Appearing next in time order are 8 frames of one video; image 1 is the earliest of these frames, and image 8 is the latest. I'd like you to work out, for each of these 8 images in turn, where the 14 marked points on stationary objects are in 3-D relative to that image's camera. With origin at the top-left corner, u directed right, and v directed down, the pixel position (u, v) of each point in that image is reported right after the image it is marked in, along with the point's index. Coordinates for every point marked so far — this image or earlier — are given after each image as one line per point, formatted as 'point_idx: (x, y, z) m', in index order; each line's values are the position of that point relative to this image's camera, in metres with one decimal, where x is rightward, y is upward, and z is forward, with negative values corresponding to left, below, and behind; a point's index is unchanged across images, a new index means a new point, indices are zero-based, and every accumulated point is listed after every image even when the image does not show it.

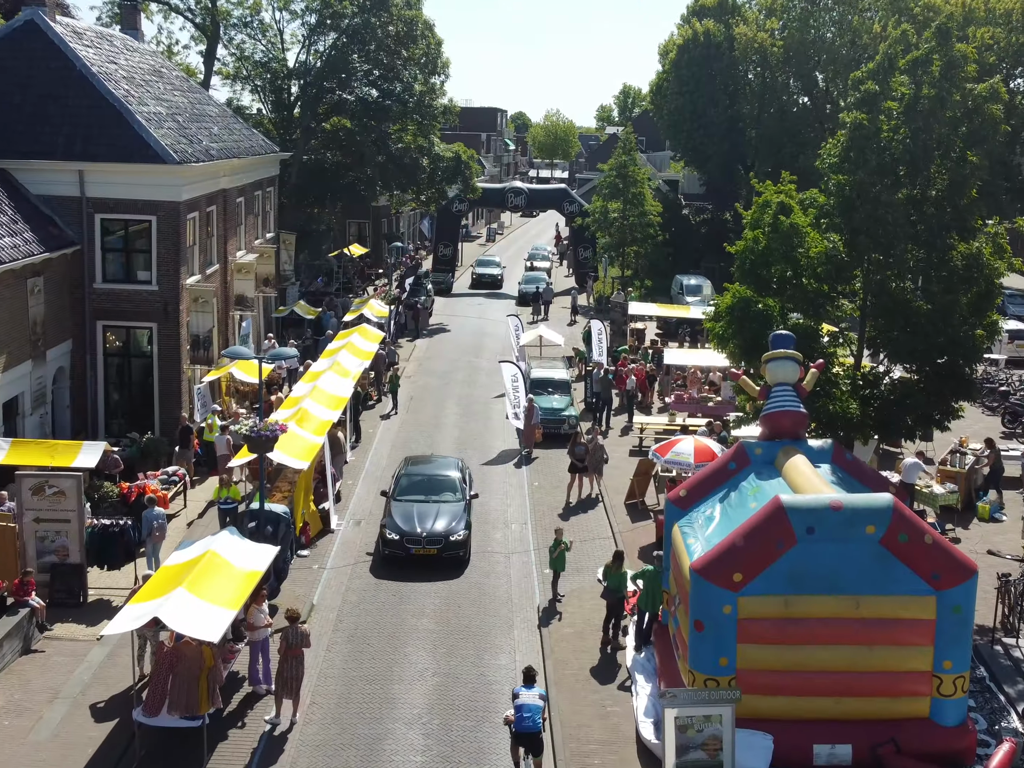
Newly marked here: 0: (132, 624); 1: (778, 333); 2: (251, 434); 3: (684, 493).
0: (-4.1, -2.6, +12.6) m
1: (+3.5, +0.7, +15.5) m
2: (-3.7, -0.7, +16.5) m
3: (+2.2, -1.4, +14.8) m
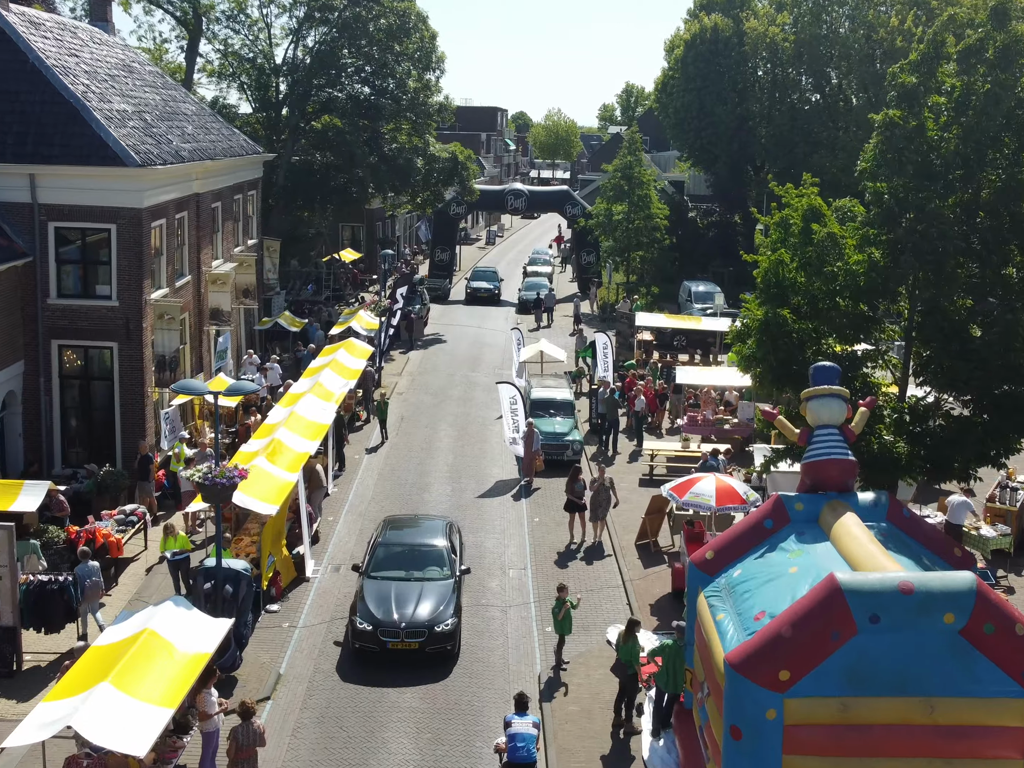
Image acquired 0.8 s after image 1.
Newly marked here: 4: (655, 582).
0: (-4.2, -3.1, +10.3) m
1: (+3.5, +0.2, +13.2) m
2: (-3.8, -1.2, +14.2) m
3: (+2.1, -1.8, +12.5) m
4: (+2.3, -3.1, +18.4) m
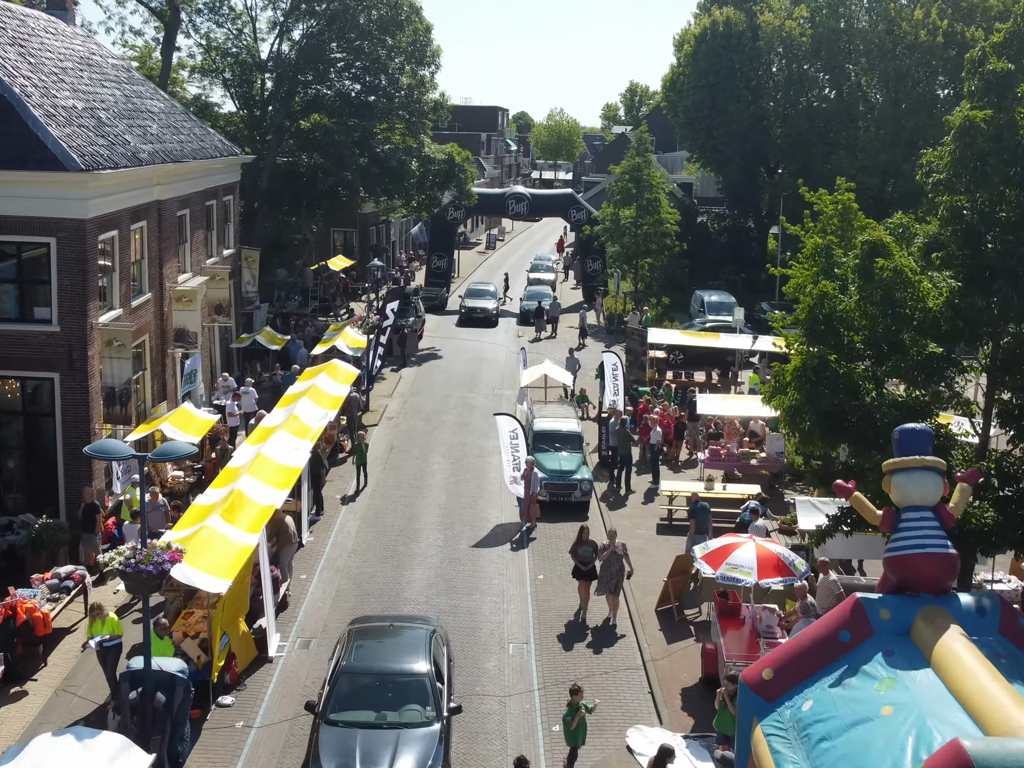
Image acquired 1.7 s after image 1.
0: (-4.2, -3.7, +7.5) m
1: (+3.5, -0.4, +10.3) m
2: (-3.8, -1.8, +11.4) m
3: (+2.1, -2.4, +9.7) m
4: (+2.3, -3.7, +15.6) m
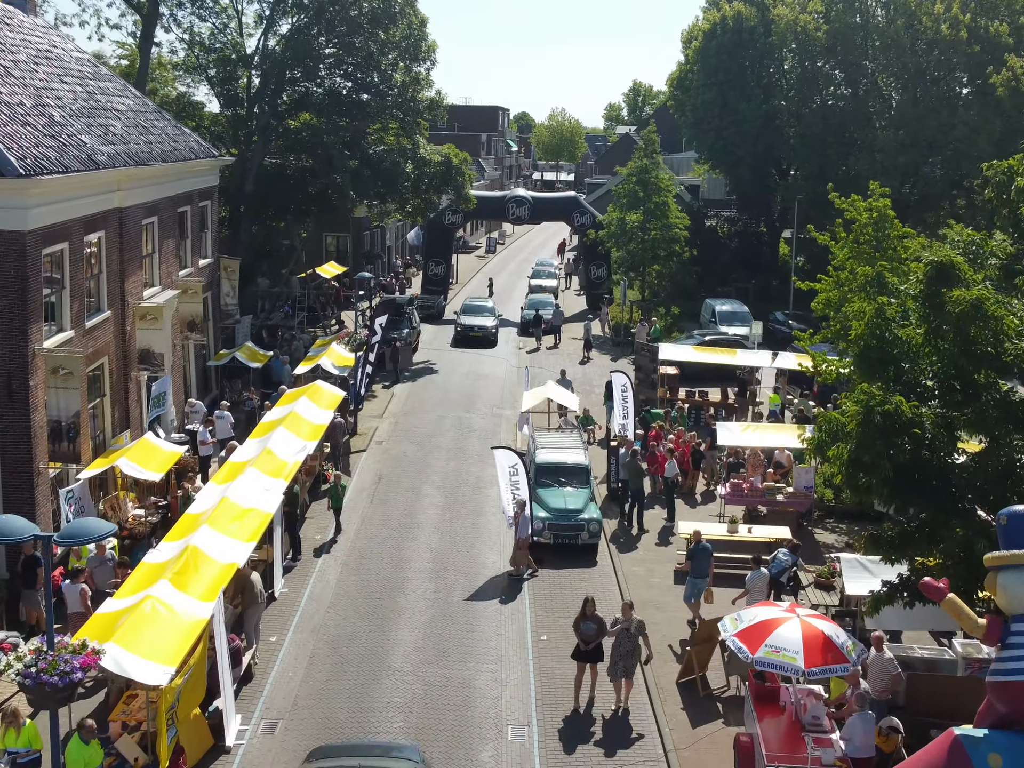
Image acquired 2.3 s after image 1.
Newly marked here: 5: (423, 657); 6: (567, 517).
0: (-4.2, -4.2, +5.2) m
1: (+3.5, -0.9, +8.0) m
2: (-3.8, -2.3, +9.1) m
3: (+2.1, -2.9, +7.4) m
4: (+2.3, -4.2, +13.3) m
5: (-1.2, -3.7, +15.9) m
6: (+0.9, -2.2, +19.7) m
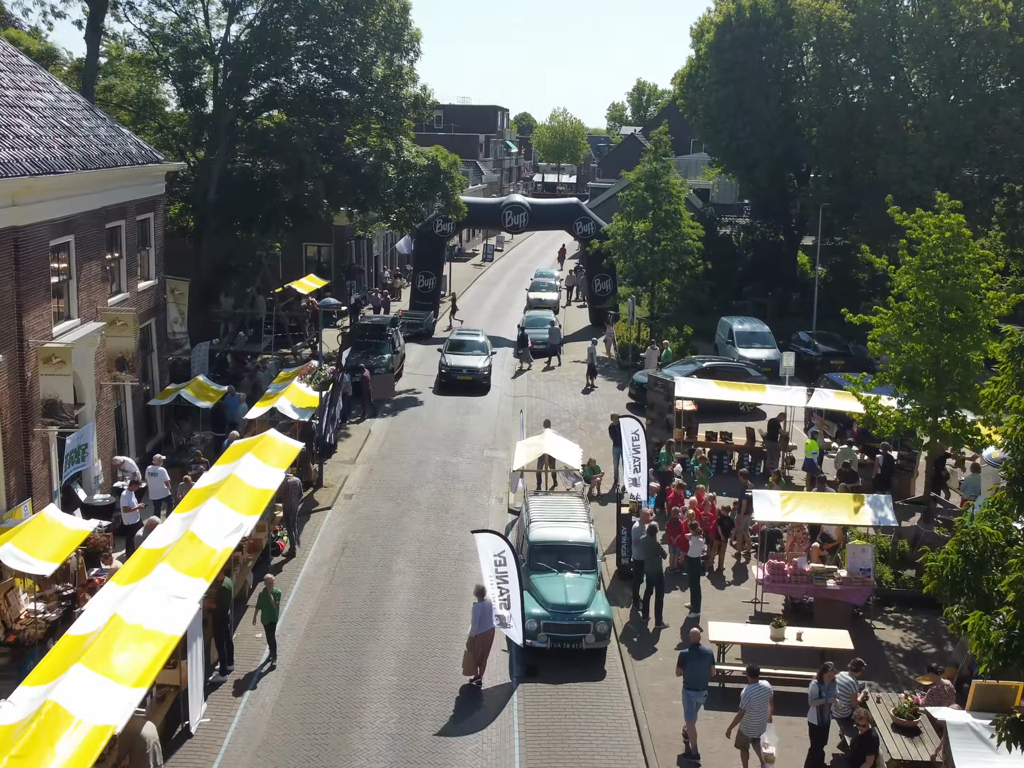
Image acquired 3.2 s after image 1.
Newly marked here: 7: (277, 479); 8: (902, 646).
0: (-4.4, -5.0, +1.2) m
1: (+3.3, -1.7, +4.1) m
2: (-4.0, -3.1, +5.1) m
3: (+1.9, -3.8, +3.4) m
4: (+2.1, -5.1, +9.3) m
5: (-1.4, -4.6, +11.9) m
6: (+0.8, -3.1, +15.7) m
7: (-3.7, -1.5, +18.4) m
8: (+5.4, -3.6, +16.1) m
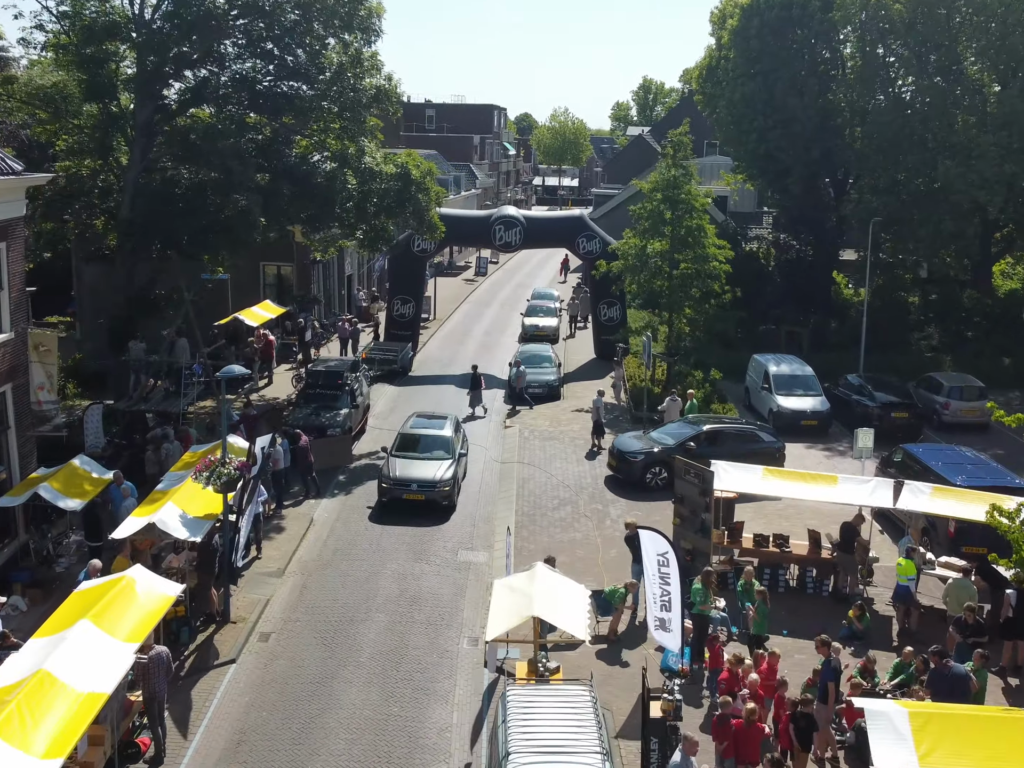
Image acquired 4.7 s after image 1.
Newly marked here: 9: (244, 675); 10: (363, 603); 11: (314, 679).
0: (-4.7, -6.4, -5.2) m
1: (+2.9, -3.1, -2.4) m
2: (-4.3, -4.5, -1.3) m
3: (+1.6, -5.2, -3.0) m
4: (+1.7, -6.4, +2.9) m
5: (-1.7, -6.0, +5.5) m
6: (+0.5, -4.5, +9.3) m
7: (-4.0, -2.9, +12.0) m
8: (+5.1, -5.0, +9.7) m
9: (-3.5, -3.8, +15.5) m
10: (-2.3, -3.4, +18.0) m
11: (-2.6, -3.9, +15.4) m
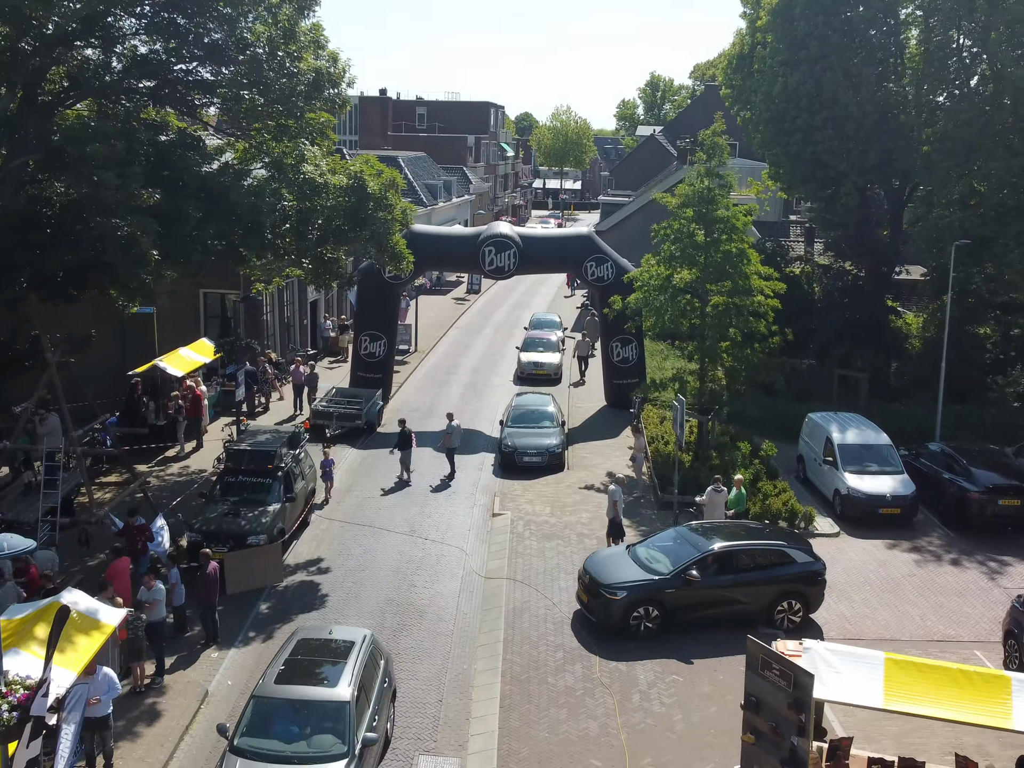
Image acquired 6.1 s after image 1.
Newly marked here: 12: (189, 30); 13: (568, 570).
0: (-5.0, -7.9, -11.9) m
1: (+2.7, -4.5, -9.1) m
2: (-4.5, -6.0, -8.0) m
3: (+1.4, -6.6, -9.8) m
4: (+1.5, -7.9, -3.9) m
5: (-1.9, -7.4, -1.3) m
6: (+0.2, -6.0, +2.5) m
7: (-4.3, -4.4, +5.2) m
8: (+4.9, -6.5, +3.0) m
9: (-3.7, -5.3, +8.7) m
10: (-2.5, -4.8, +11.2) m
11: (-2.8, -5.3, +8.6) m
12: (-5.6, +6.0, +19.7) m
13: (+1.0, -3.1, +19.5) m
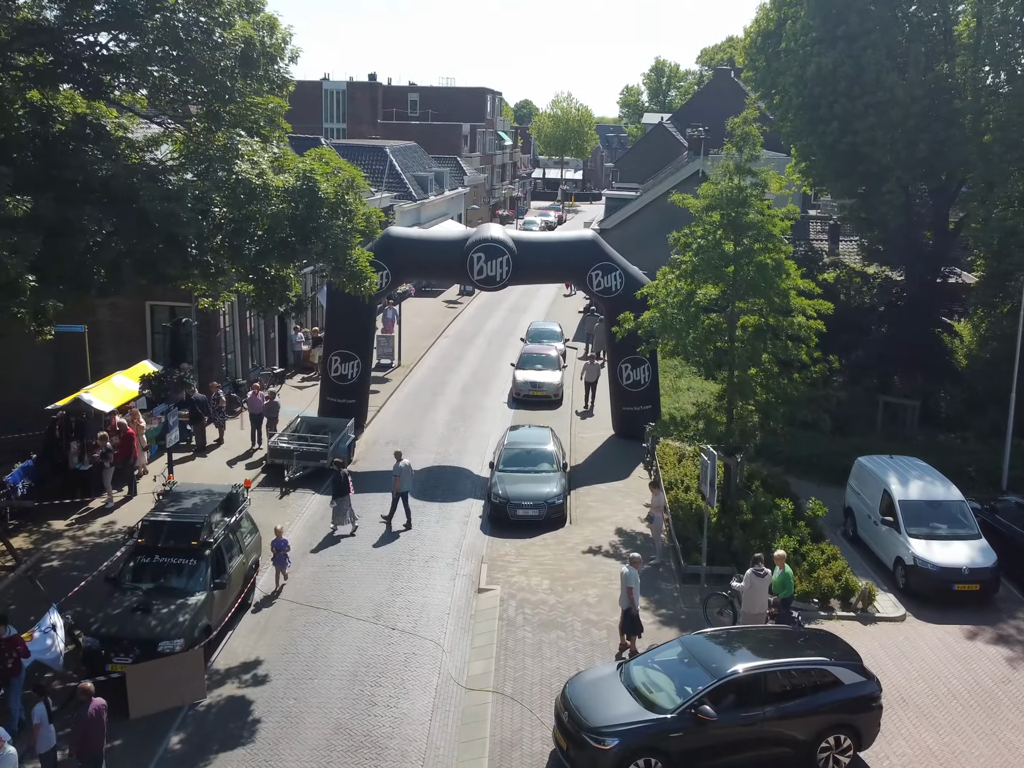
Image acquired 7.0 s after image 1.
0: (-5.1, -8.9, -16.1) m
1: (+2.5, -5.6, -13.3) m
2: (-4.7, -7.0, -12.2) m
3: (+1.2, -7.7, -13.9) m
4: (+1.4, -8.9, -8.0) m
5: (-2.1, -8.4, -5.4) m
6: (+0.1, -6.9, -1.6) m
7: (-4.4, -5.3, +1.1) m
8: (+4.7, -7.4, -1.2) m
9: (-3.9, -6.2, +4.6) m
10: (-2.7, -5.7, +7.1) m
11: (-3.0, -6.2, +4.5) m
12: (-5.7, +5.3, +15.5) m
13: (+0.8, -3.8, +15.3) m
